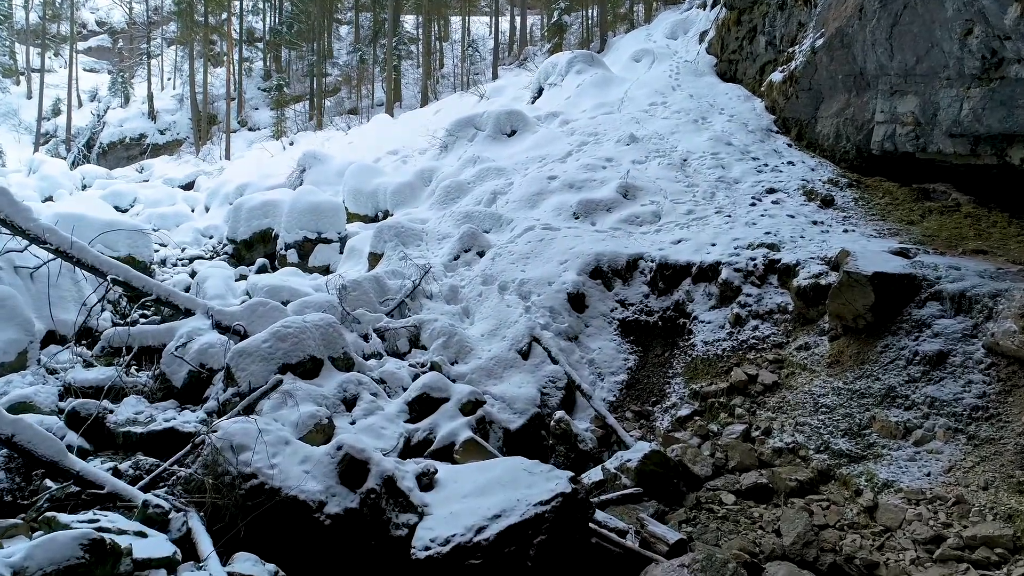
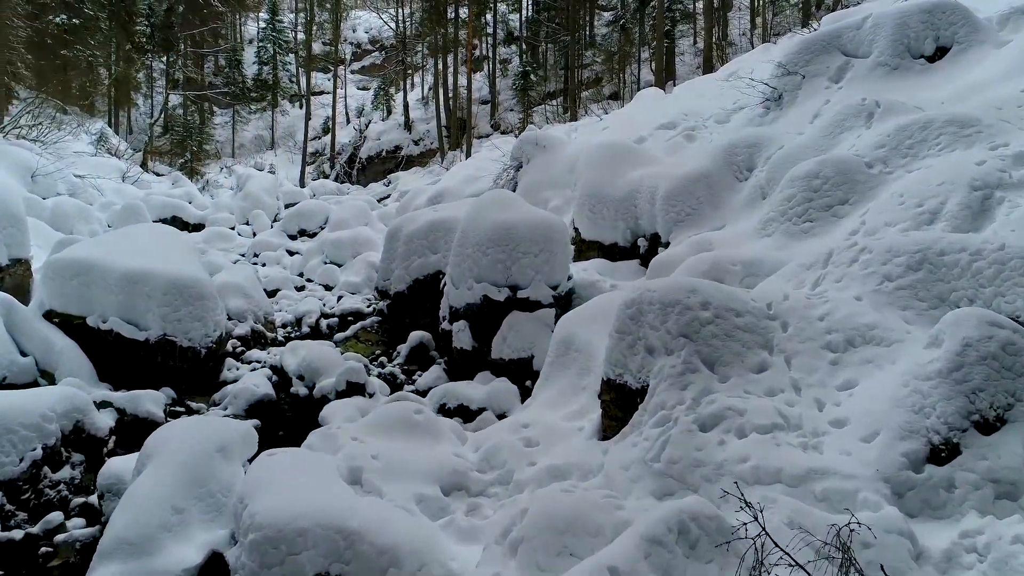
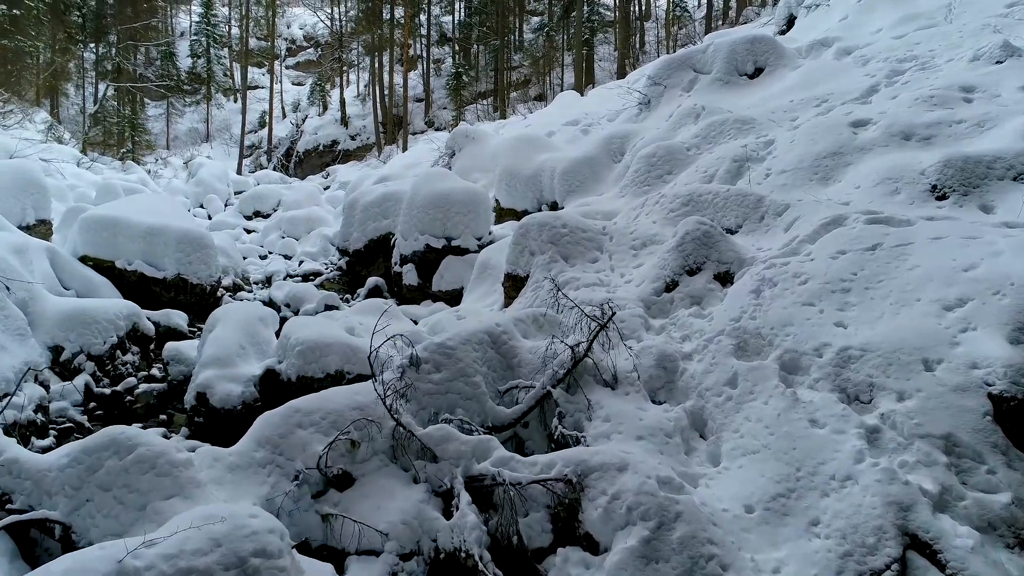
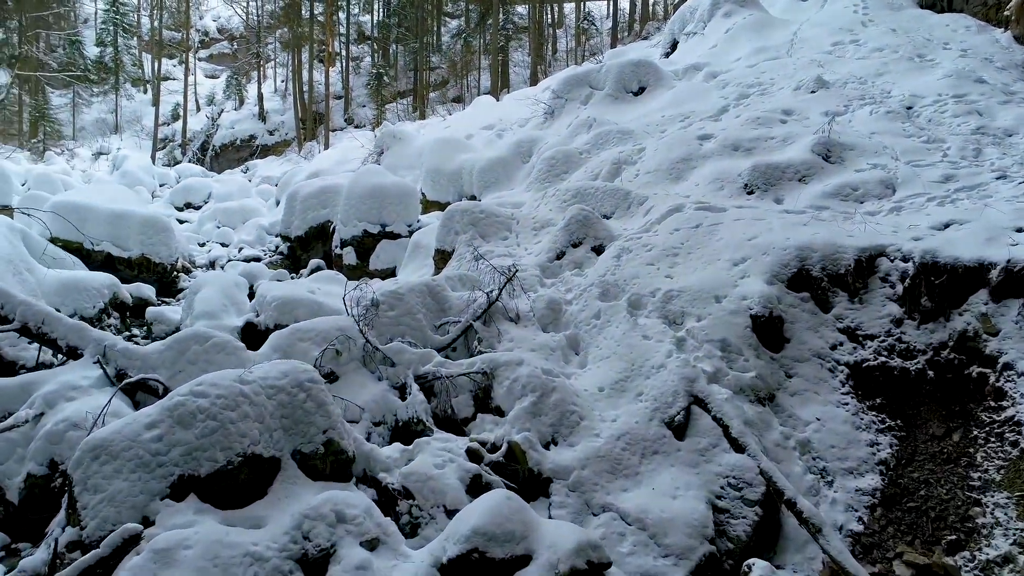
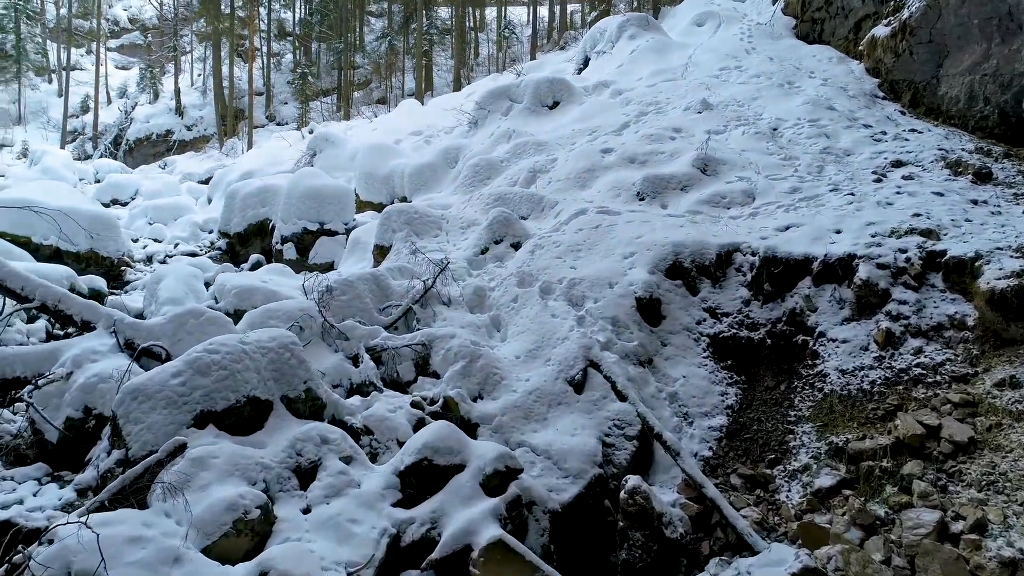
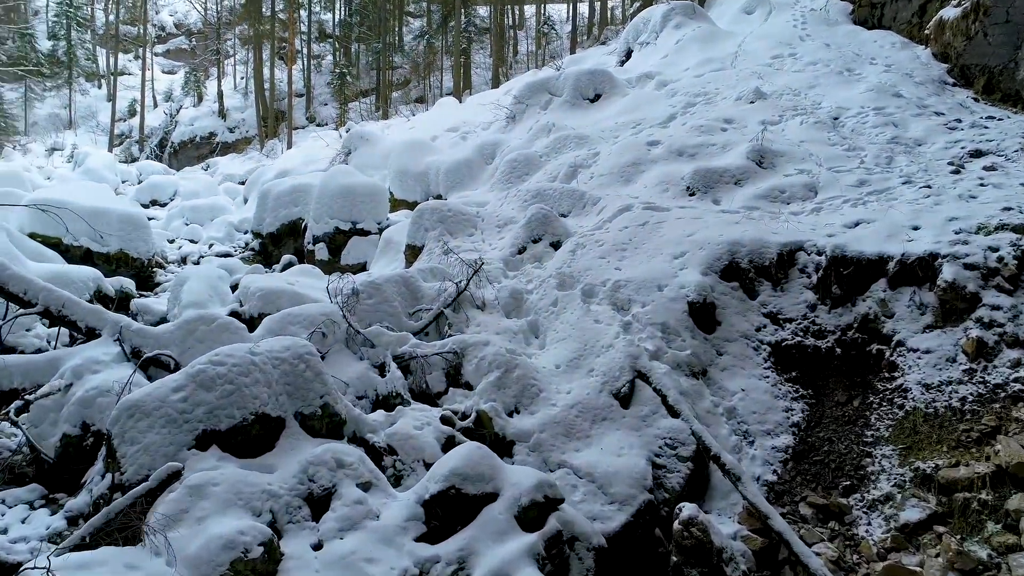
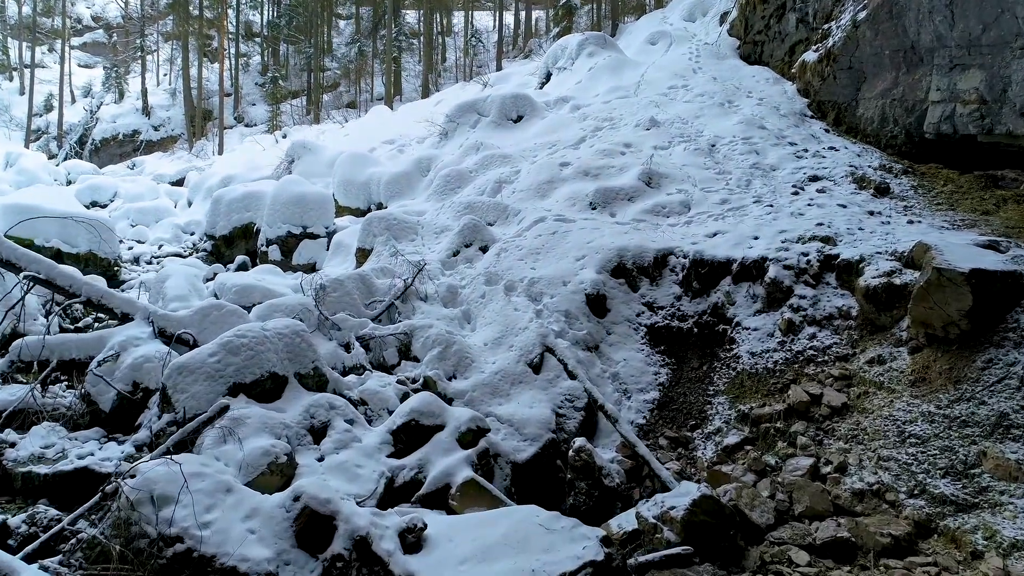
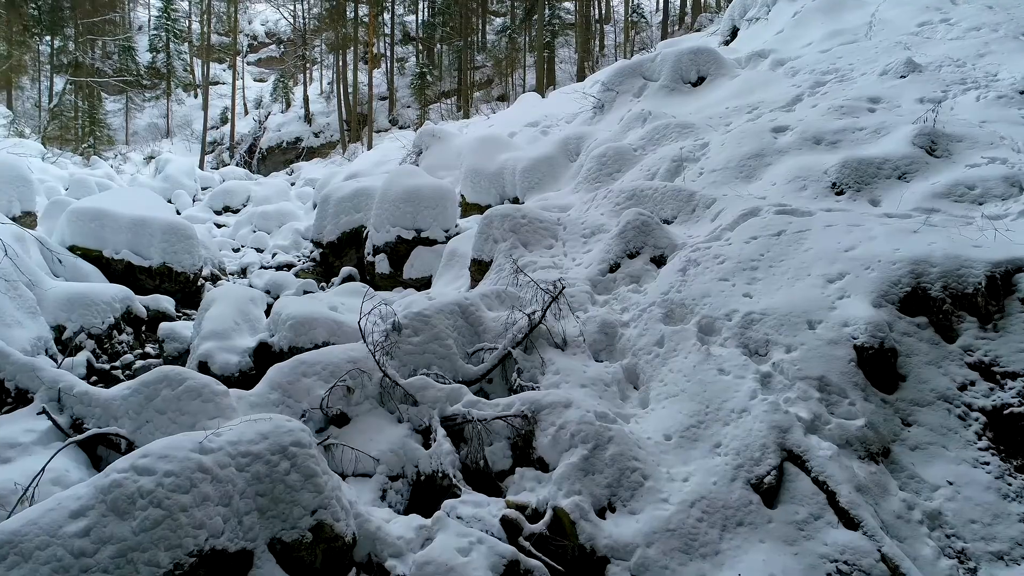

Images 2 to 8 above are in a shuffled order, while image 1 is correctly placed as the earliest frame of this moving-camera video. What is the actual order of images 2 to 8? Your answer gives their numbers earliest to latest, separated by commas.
7, 5, 6, 4, 8, 3, 2
